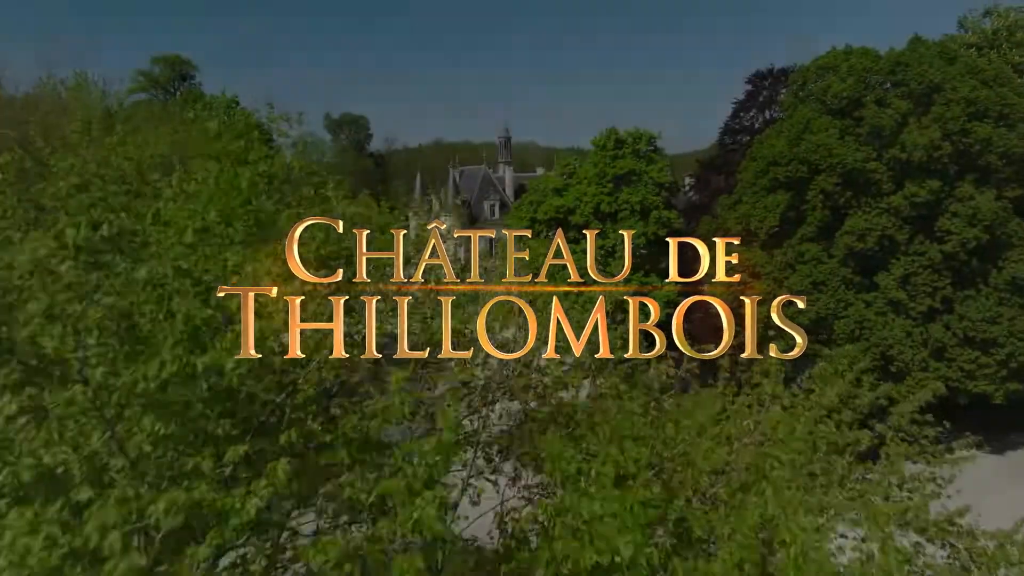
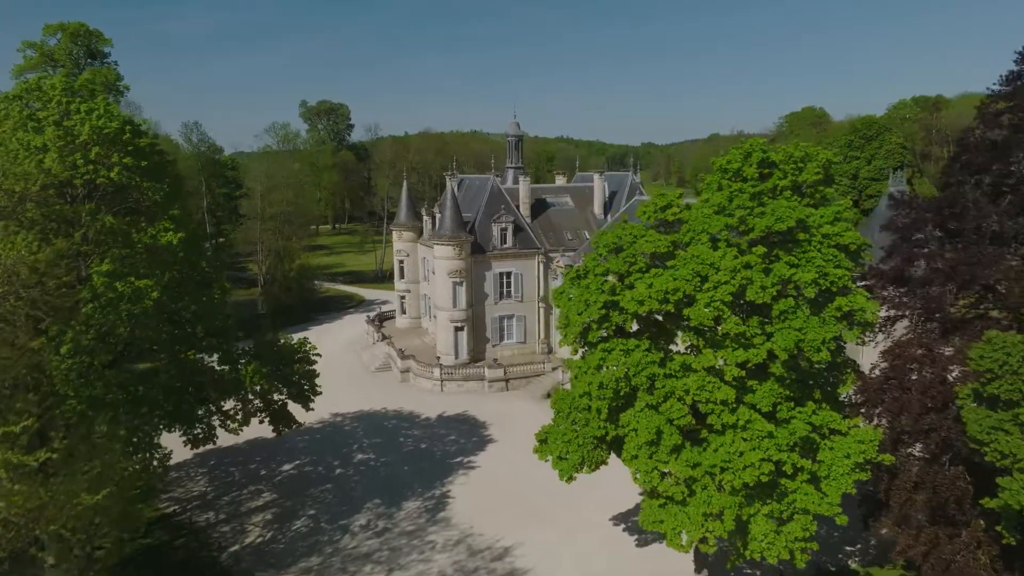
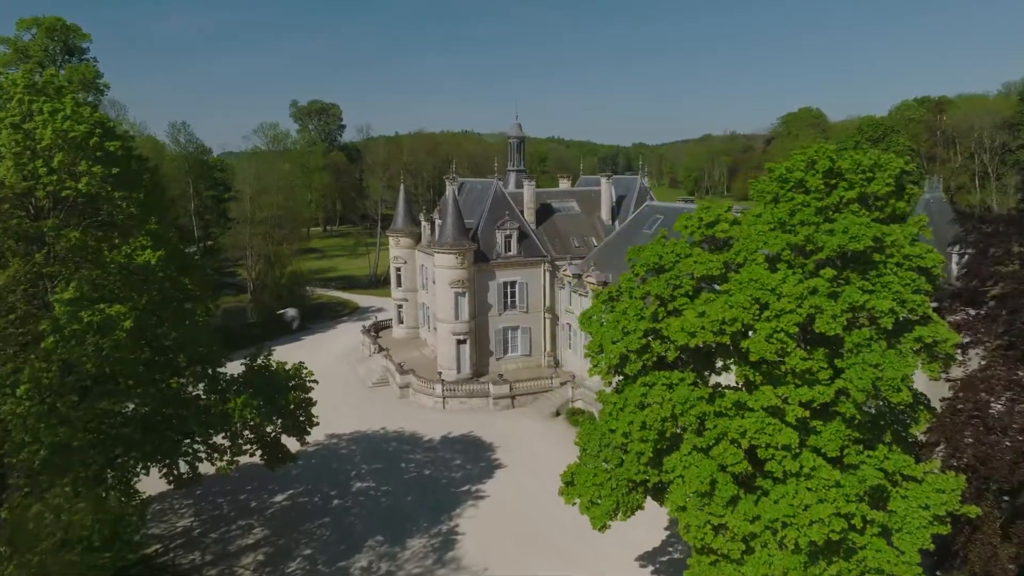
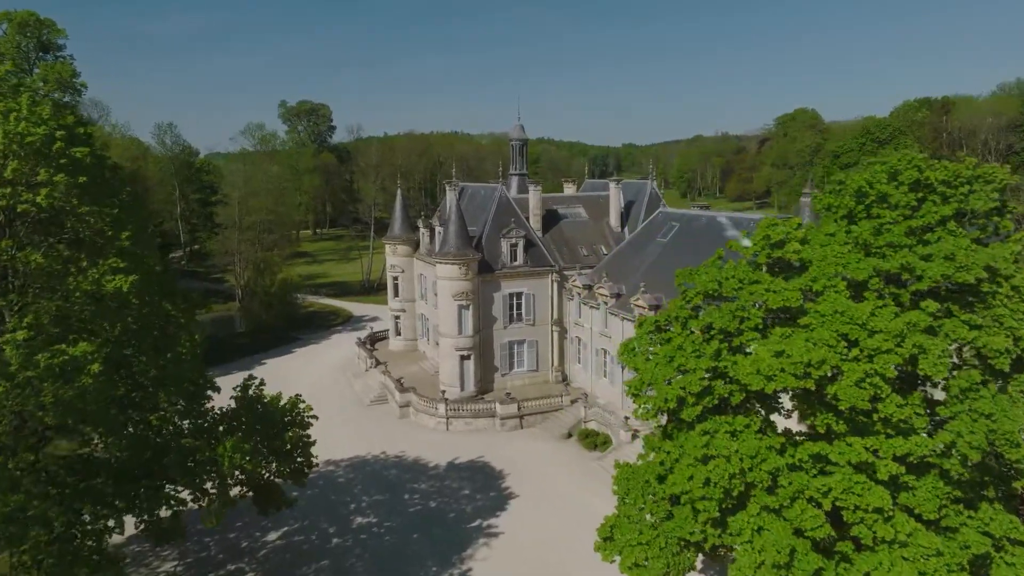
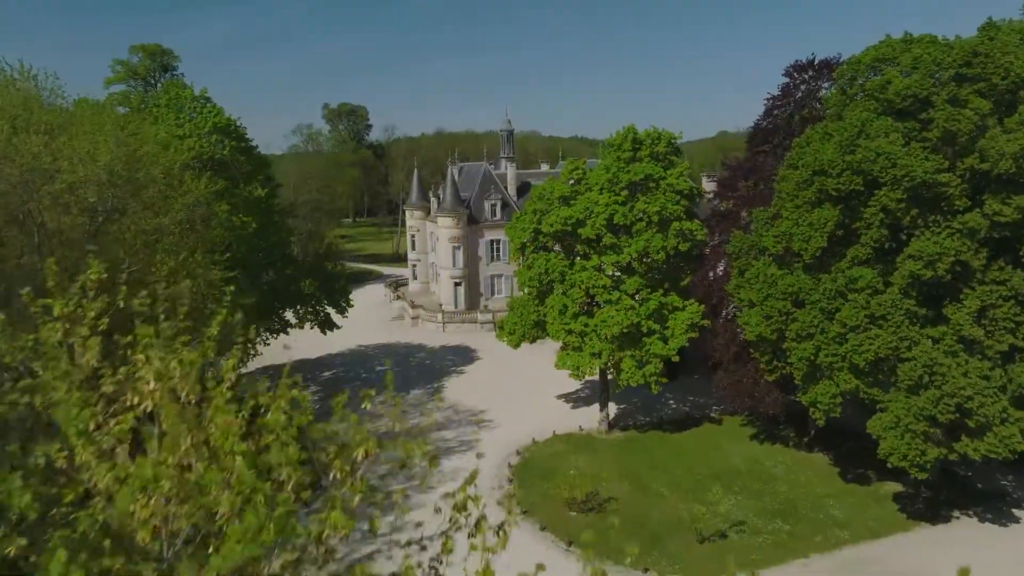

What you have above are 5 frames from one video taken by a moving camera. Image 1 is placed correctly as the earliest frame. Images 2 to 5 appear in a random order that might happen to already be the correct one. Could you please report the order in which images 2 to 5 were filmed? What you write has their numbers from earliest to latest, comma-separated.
5, 2, 3, 4
